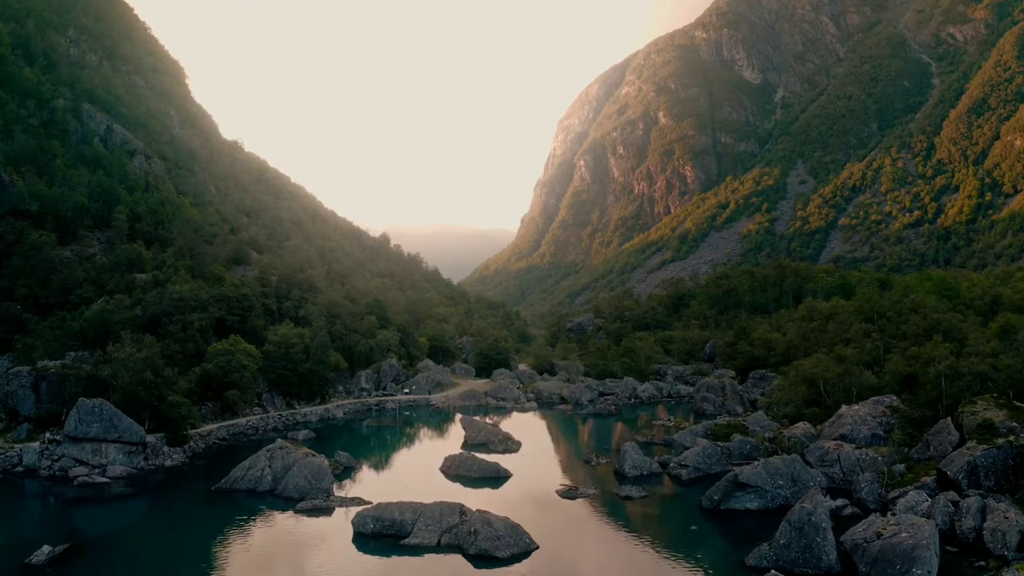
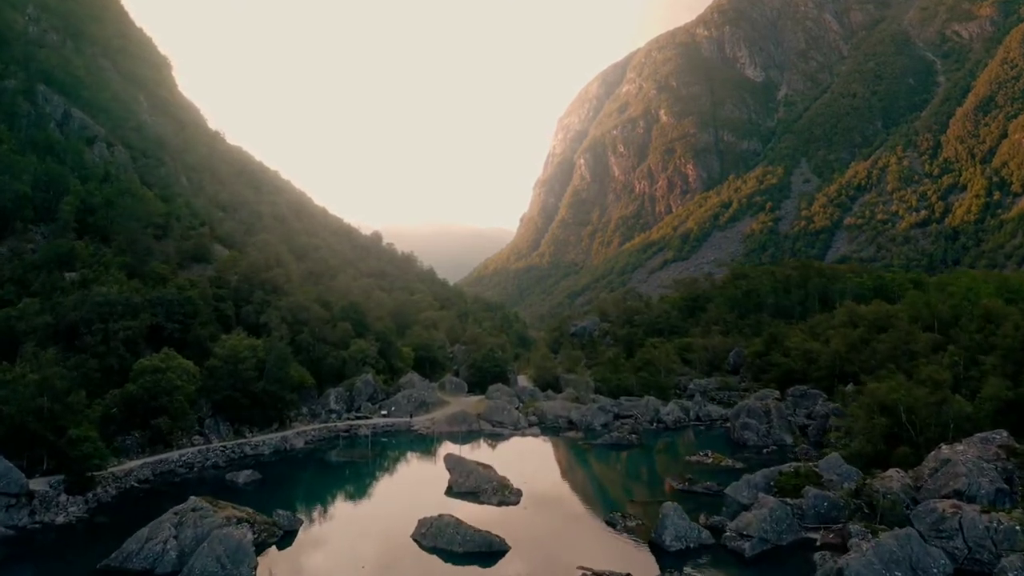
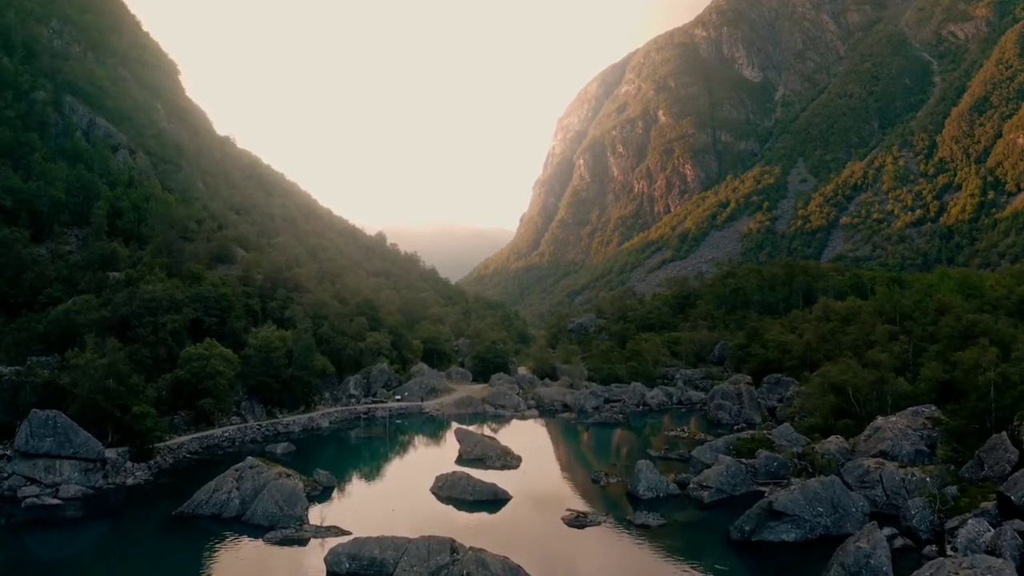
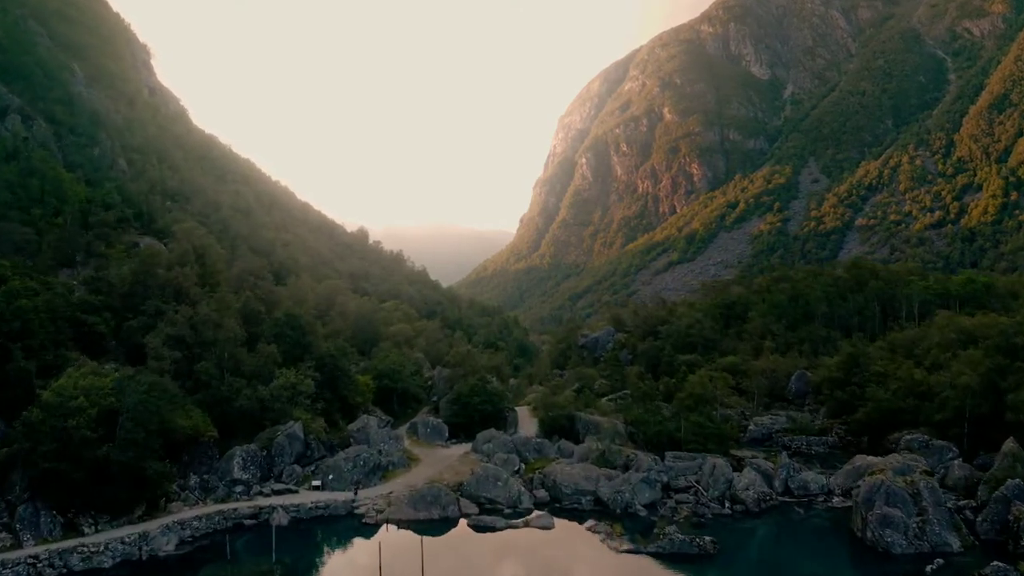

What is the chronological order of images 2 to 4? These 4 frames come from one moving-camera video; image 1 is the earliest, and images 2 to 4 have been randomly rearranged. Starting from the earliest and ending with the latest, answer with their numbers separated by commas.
3, 2, 4
